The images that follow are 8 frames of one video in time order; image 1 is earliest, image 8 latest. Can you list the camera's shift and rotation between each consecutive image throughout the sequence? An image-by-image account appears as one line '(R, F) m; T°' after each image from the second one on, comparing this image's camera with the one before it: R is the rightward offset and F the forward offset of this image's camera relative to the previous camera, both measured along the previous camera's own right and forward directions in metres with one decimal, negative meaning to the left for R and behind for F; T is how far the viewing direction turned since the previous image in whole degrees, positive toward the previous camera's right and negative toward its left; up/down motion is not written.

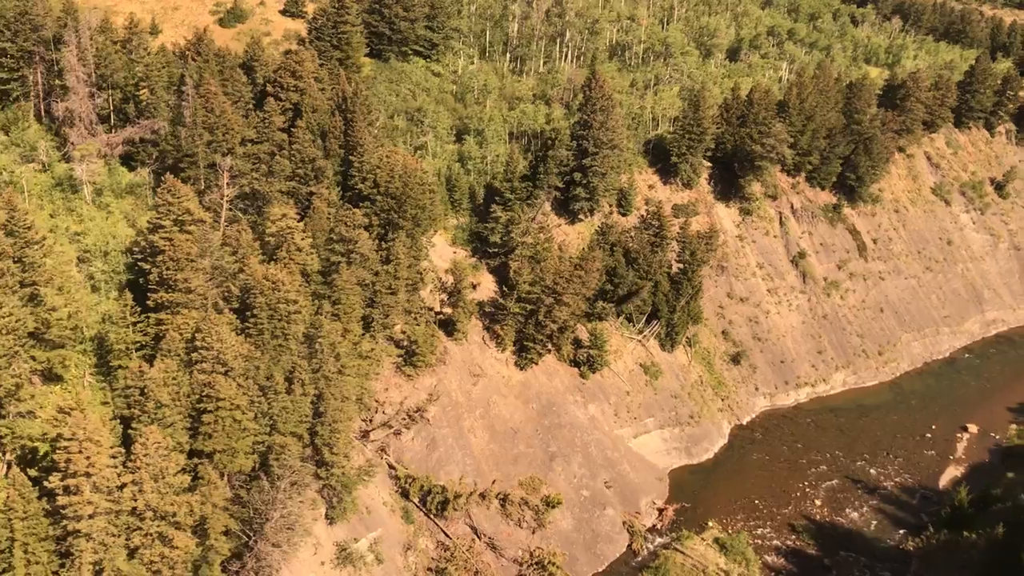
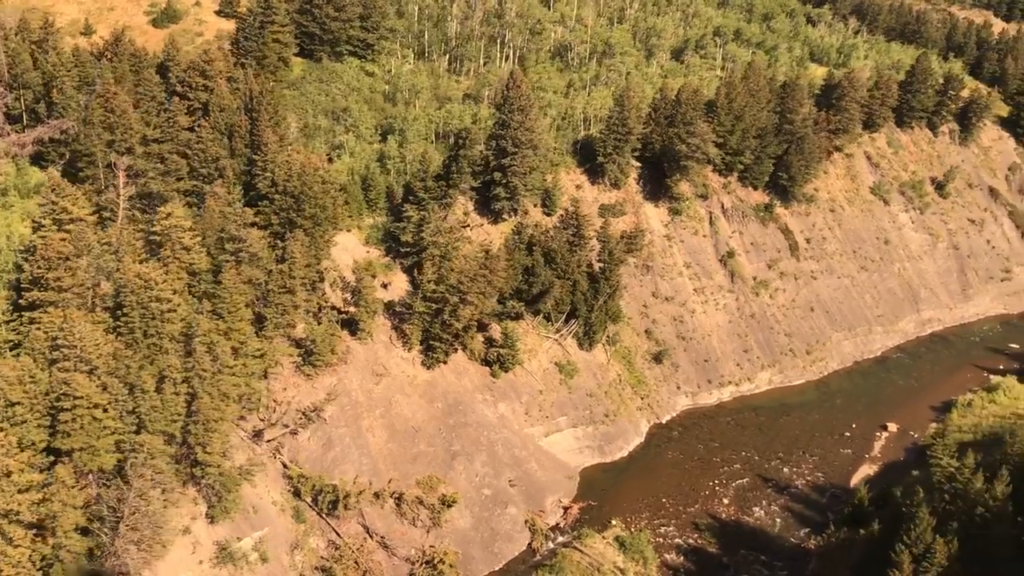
(+5.2, 0.0) m; 0°
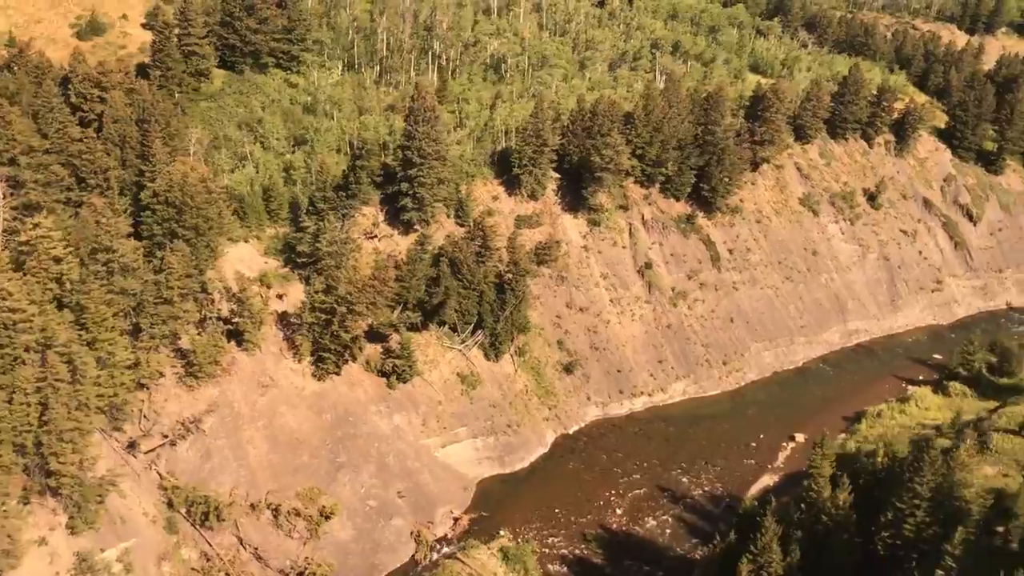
(+6.1, 0.0) m; 0°
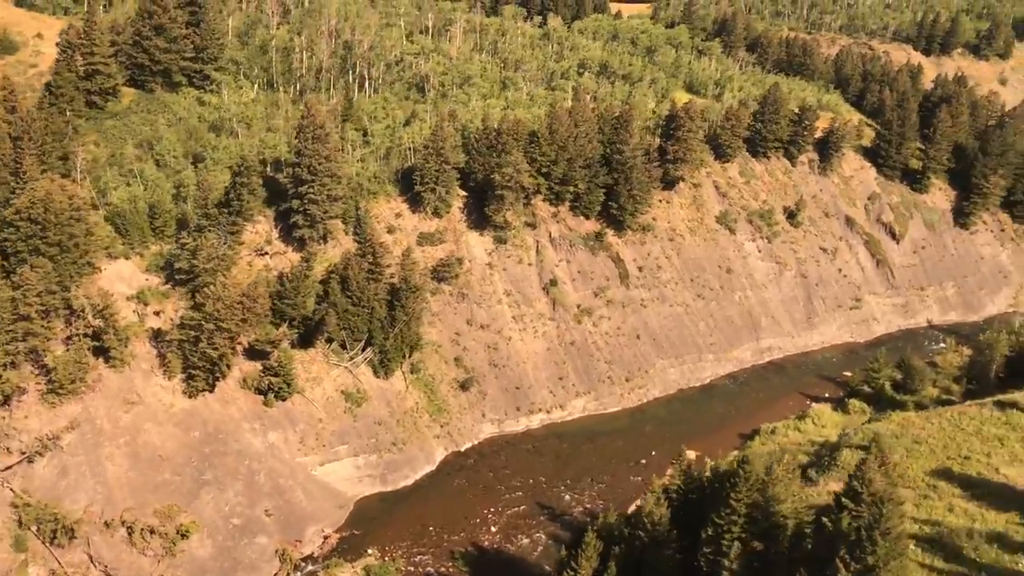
(+7.1, -0.1) m; 0°
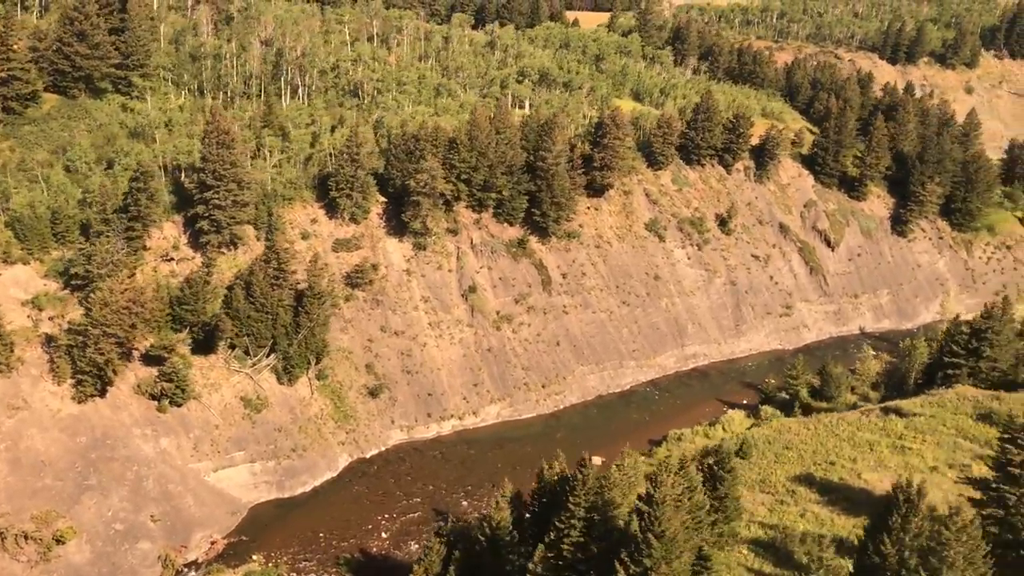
(+6.2, 0.0) m; 0°
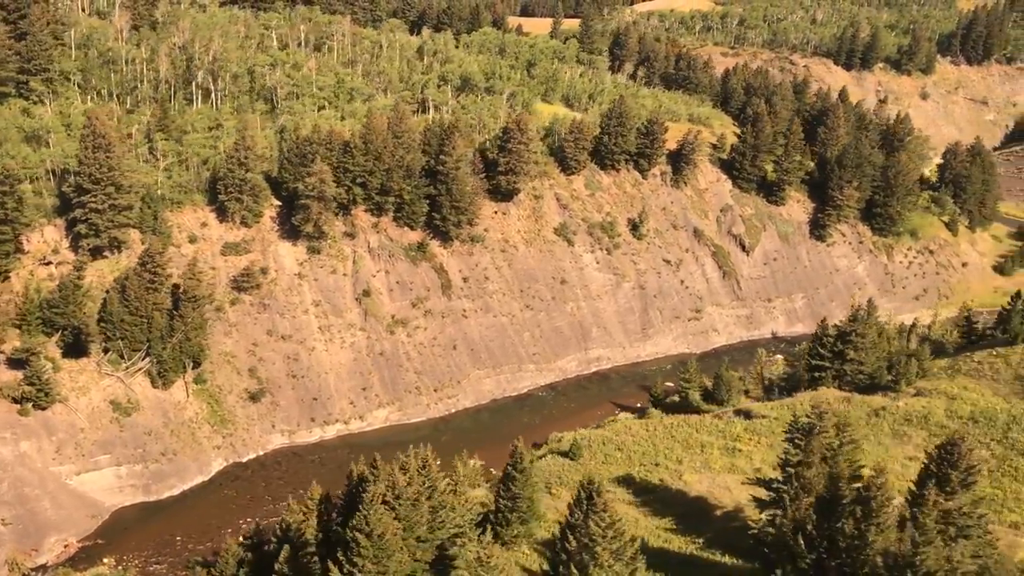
(+8.0, 0.0) m; 0°
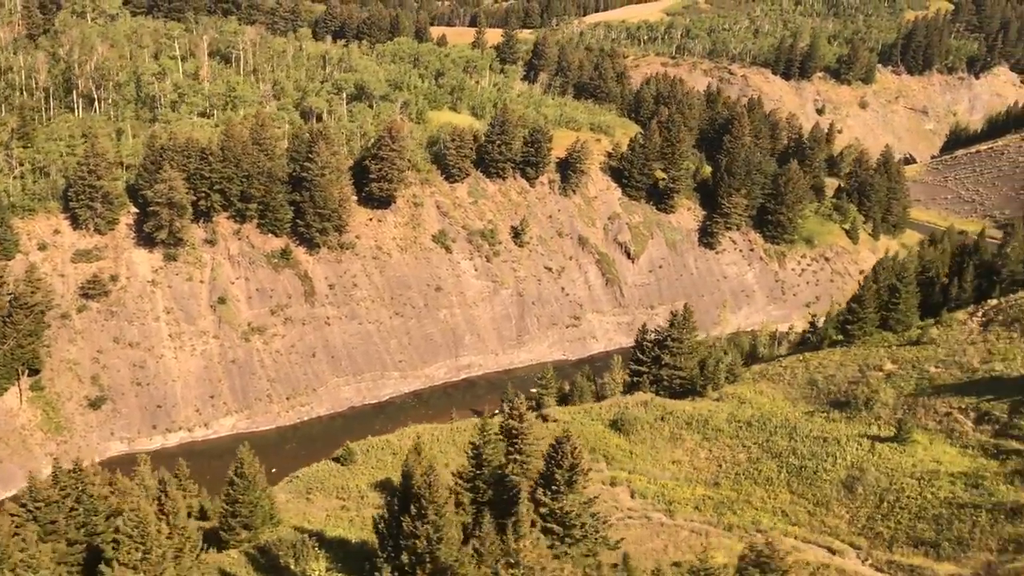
(+10.7, -0.1) m; 0°
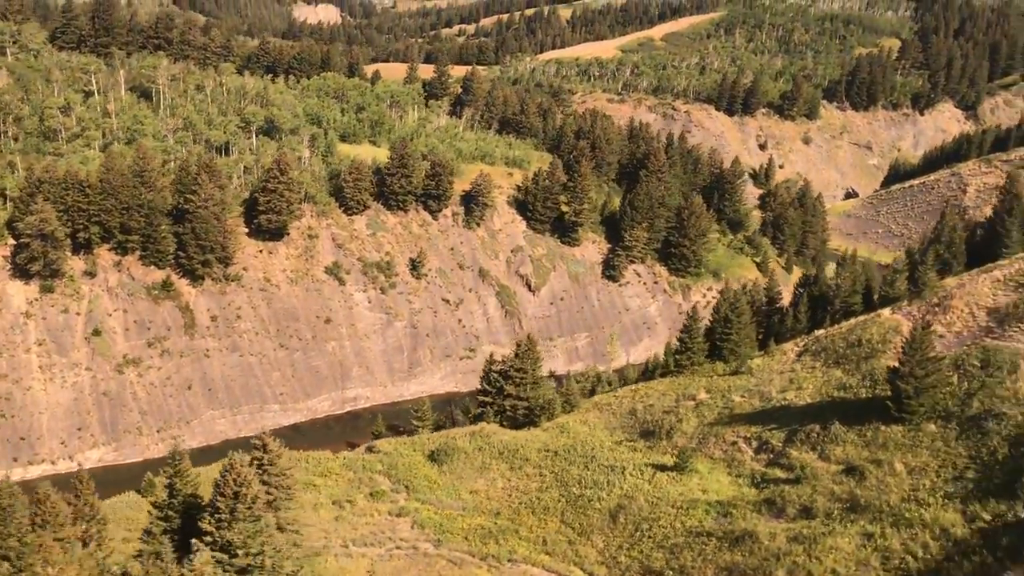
(+9.0, -0.3) m; 0°
